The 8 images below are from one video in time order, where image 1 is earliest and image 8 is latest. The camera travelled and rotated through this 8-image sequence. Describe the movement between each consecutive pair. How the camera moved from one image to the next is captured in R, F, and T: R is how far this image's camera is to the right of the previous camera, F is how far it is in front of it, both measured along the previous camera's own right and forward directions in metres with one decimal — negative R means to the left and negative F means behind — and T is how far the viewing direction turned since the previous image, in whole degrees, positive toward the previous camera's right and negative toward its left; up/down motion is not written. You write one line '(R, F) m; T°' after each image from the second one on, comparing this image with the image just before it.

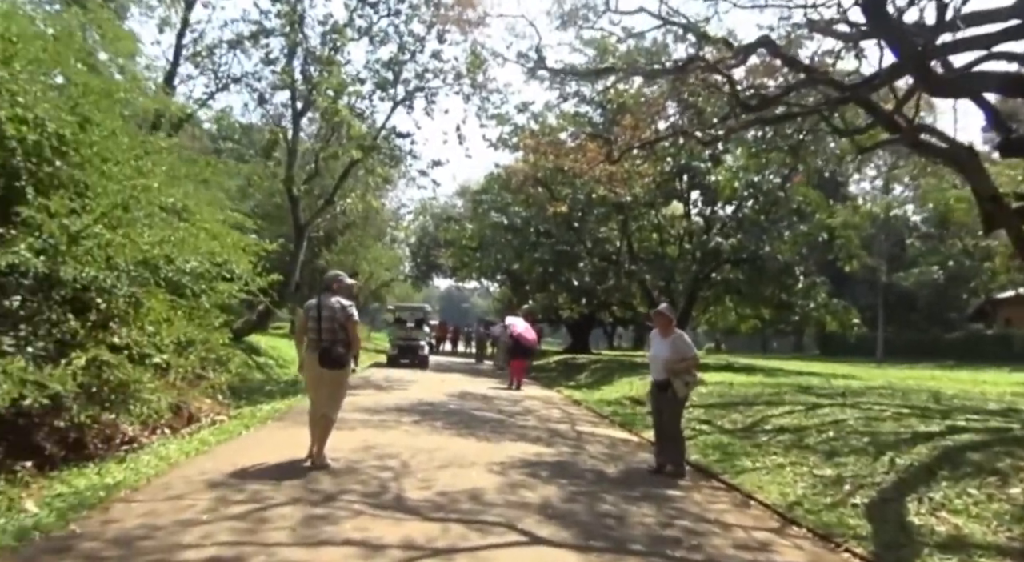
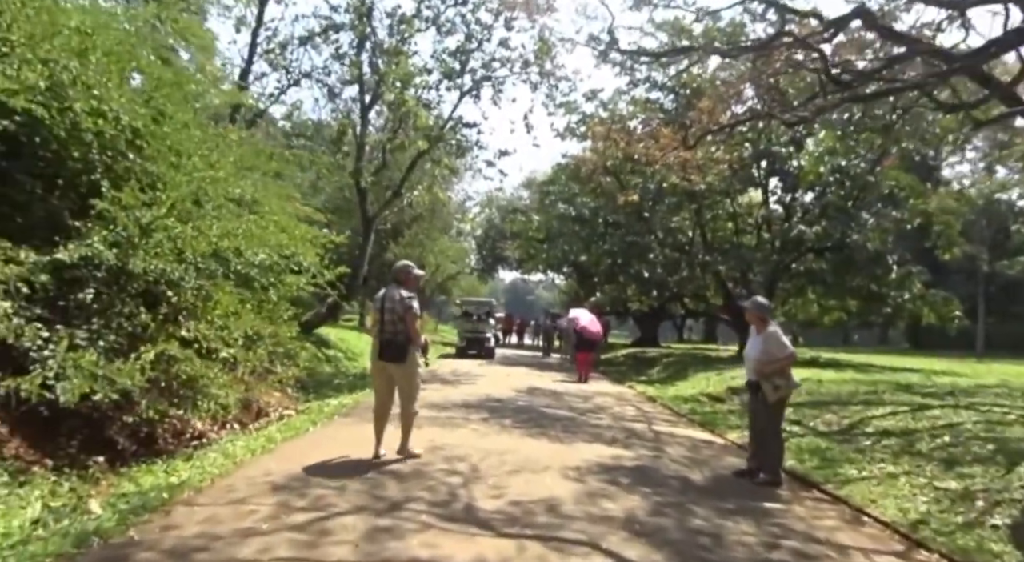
(-0.1, +0.5) m; -6°
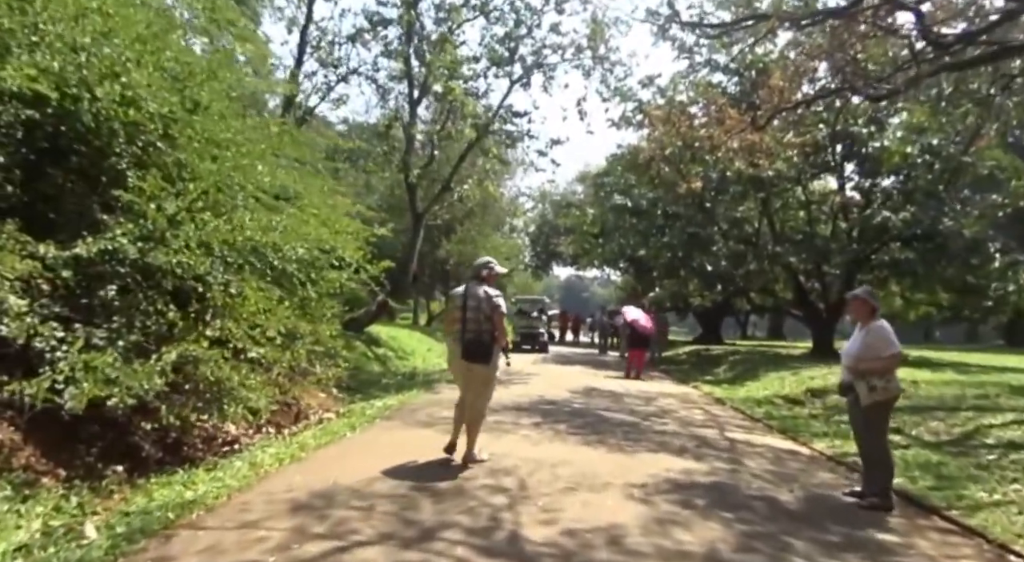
(0.0, +0.9) m; -5°
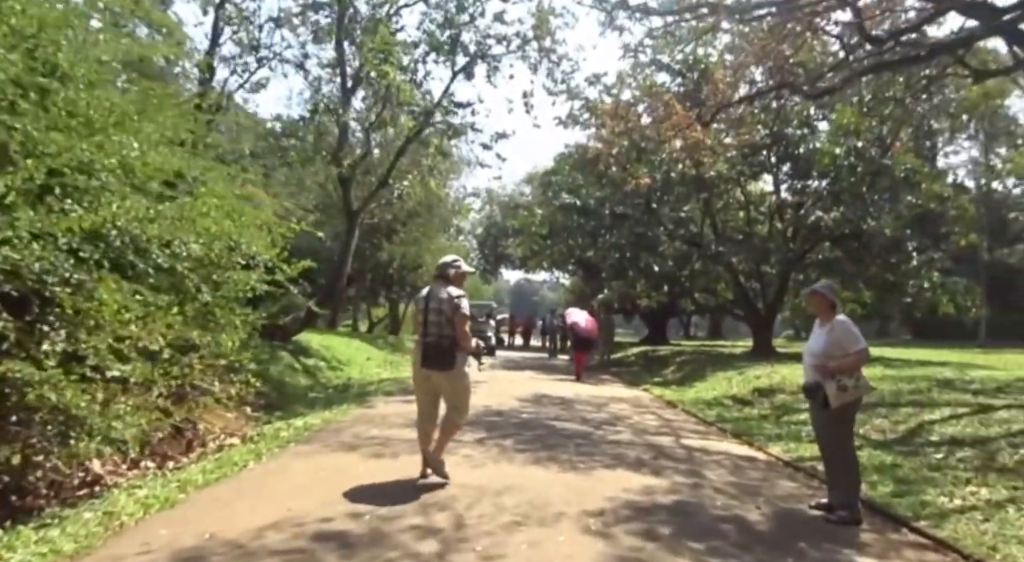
(+0.1, +0.9) m; +4°
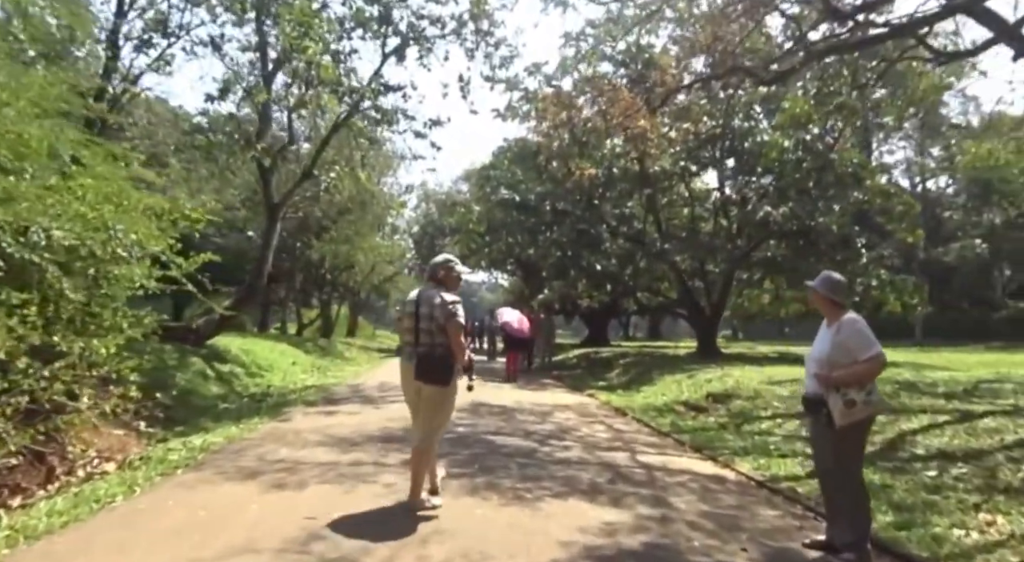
(+0.1, +1.3) m; +5°
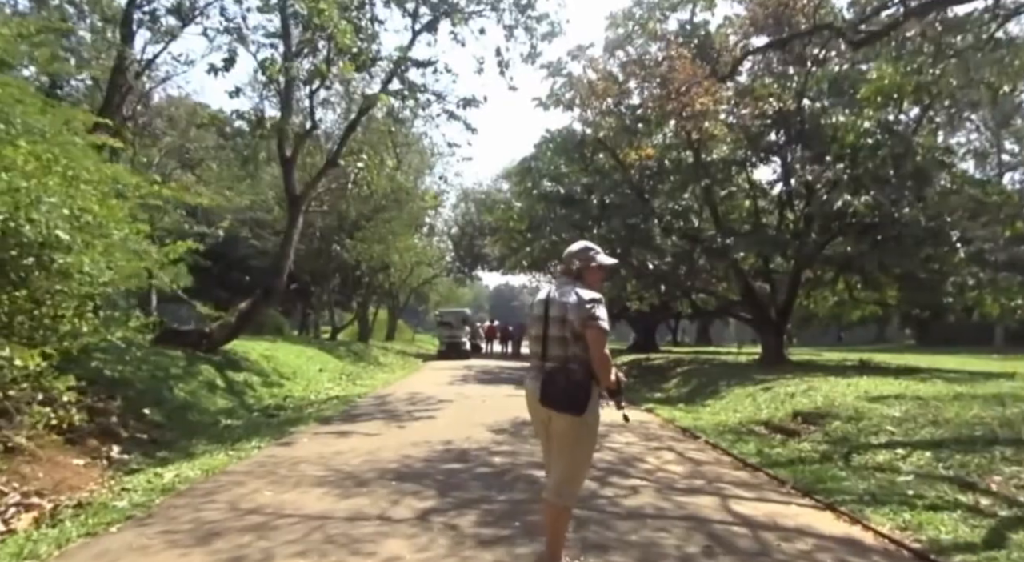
(-0.1, +1.9) m; -4°
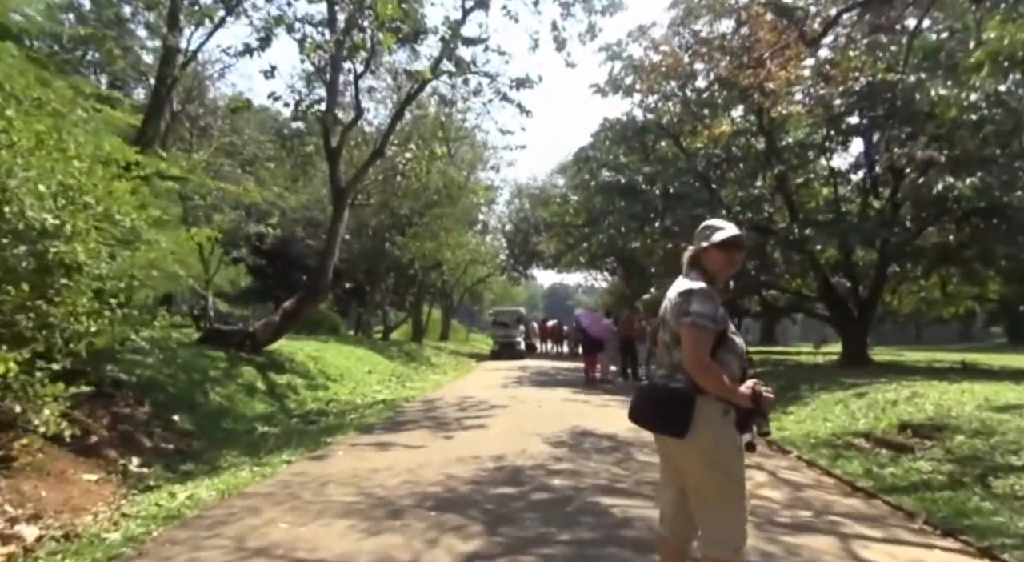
(-0.1, +1.1) m; -5°
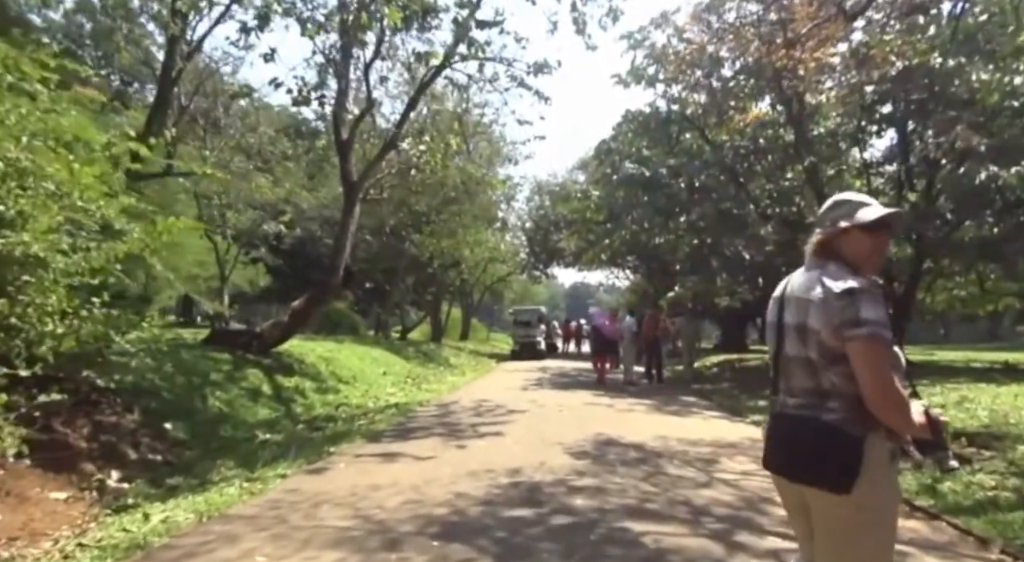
(+0.1, +0.7) m; -2°
